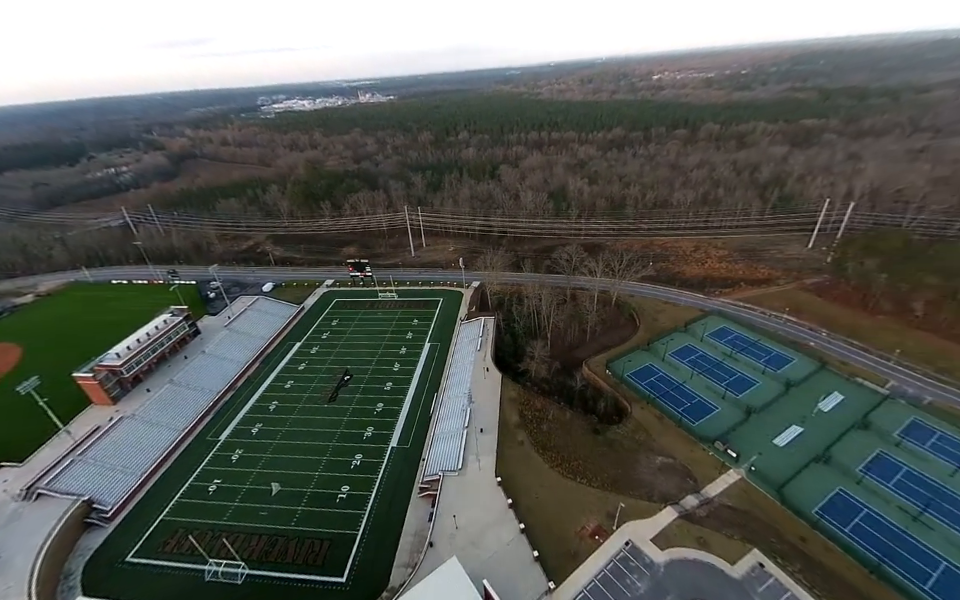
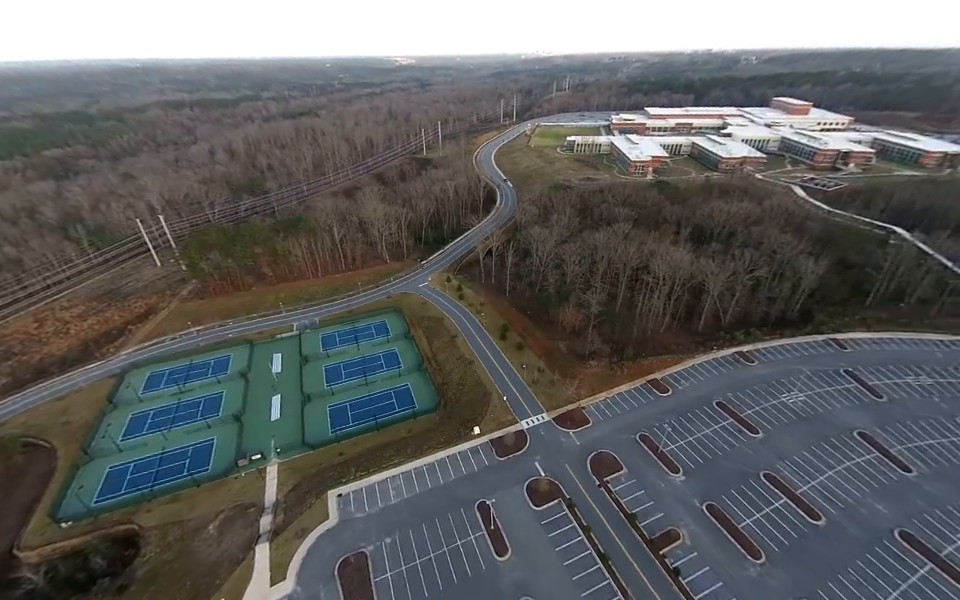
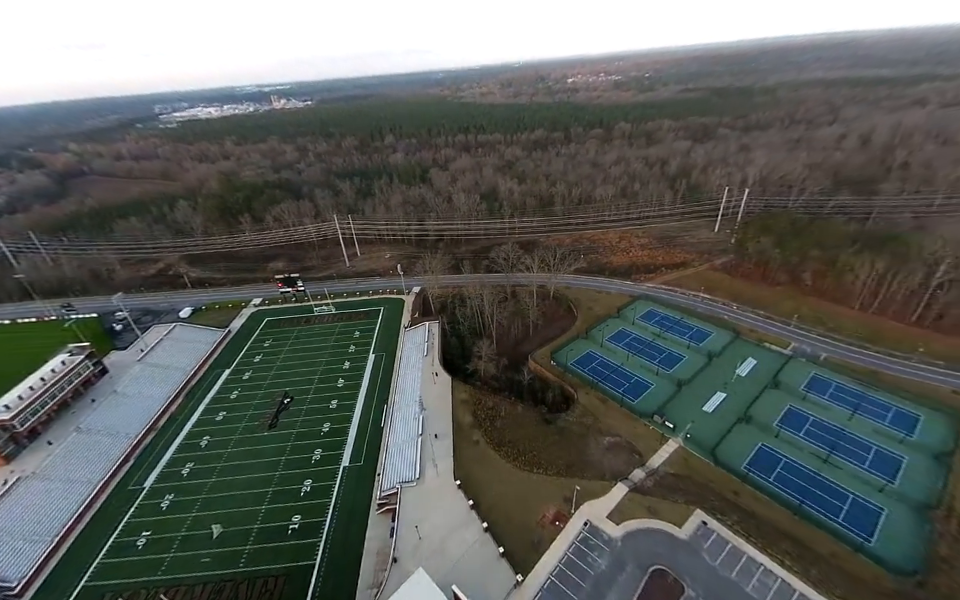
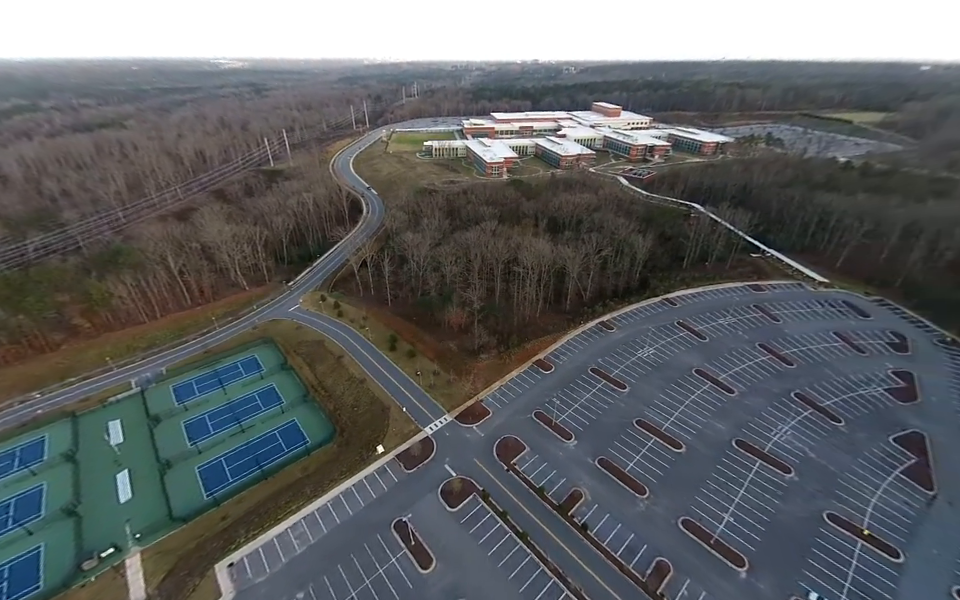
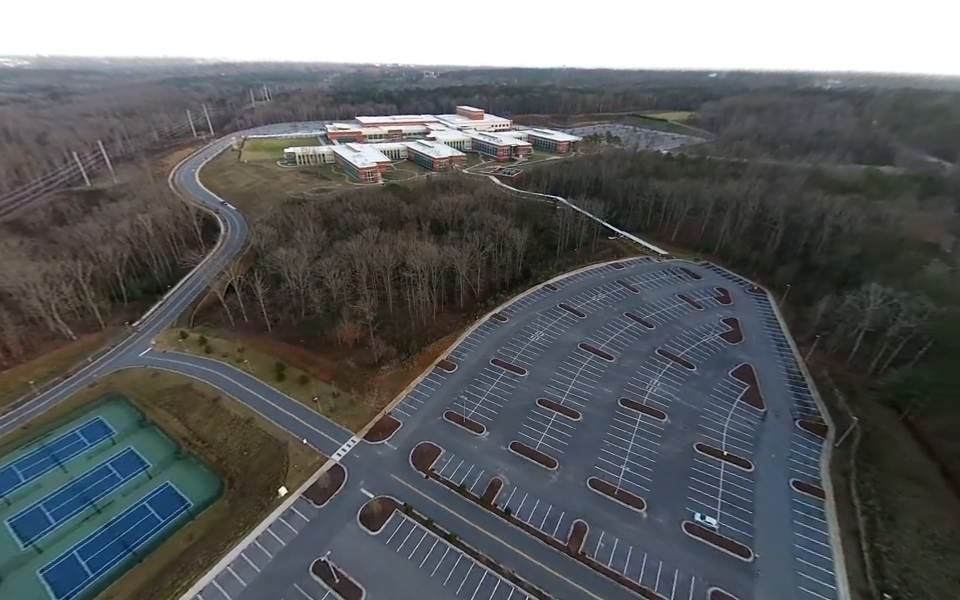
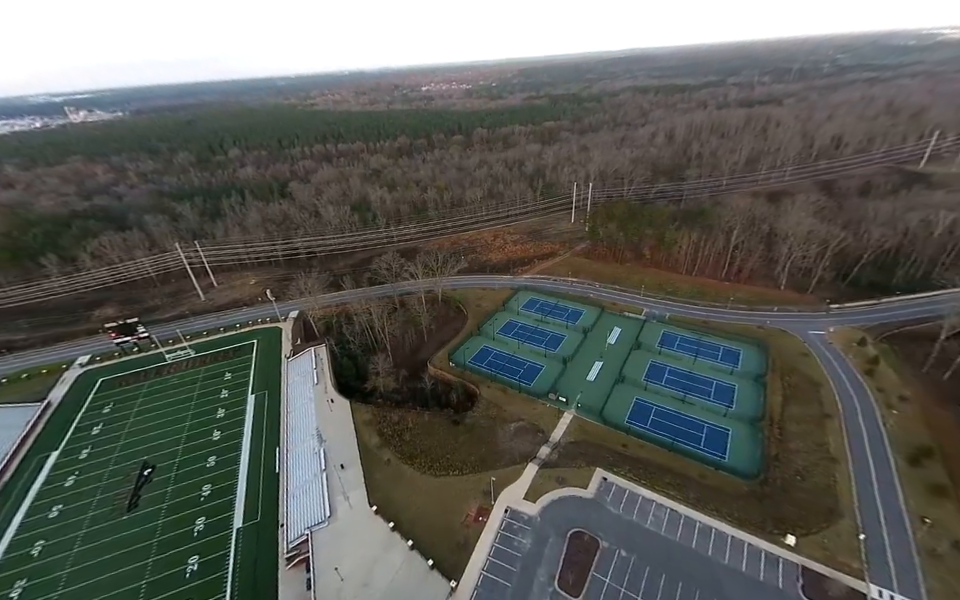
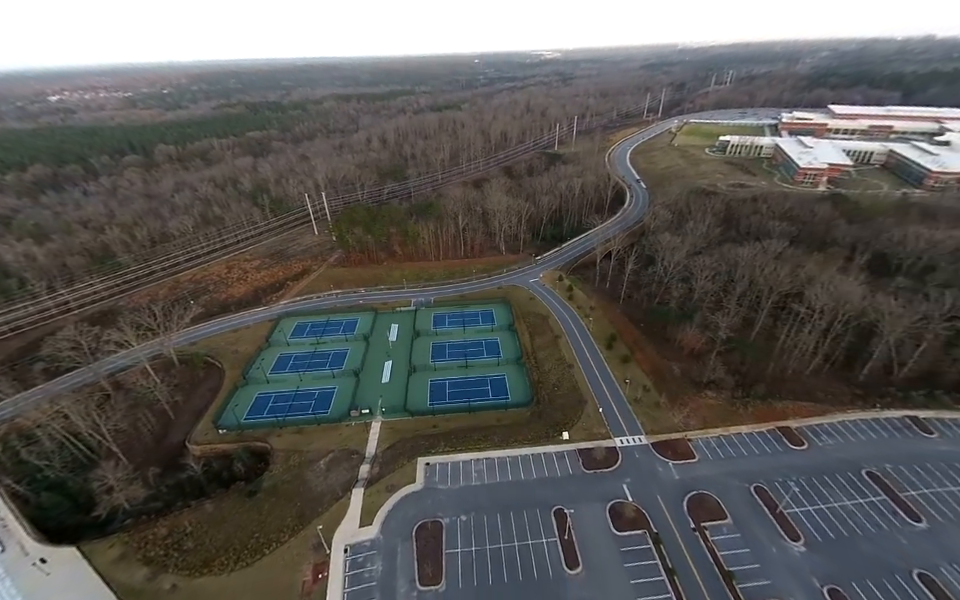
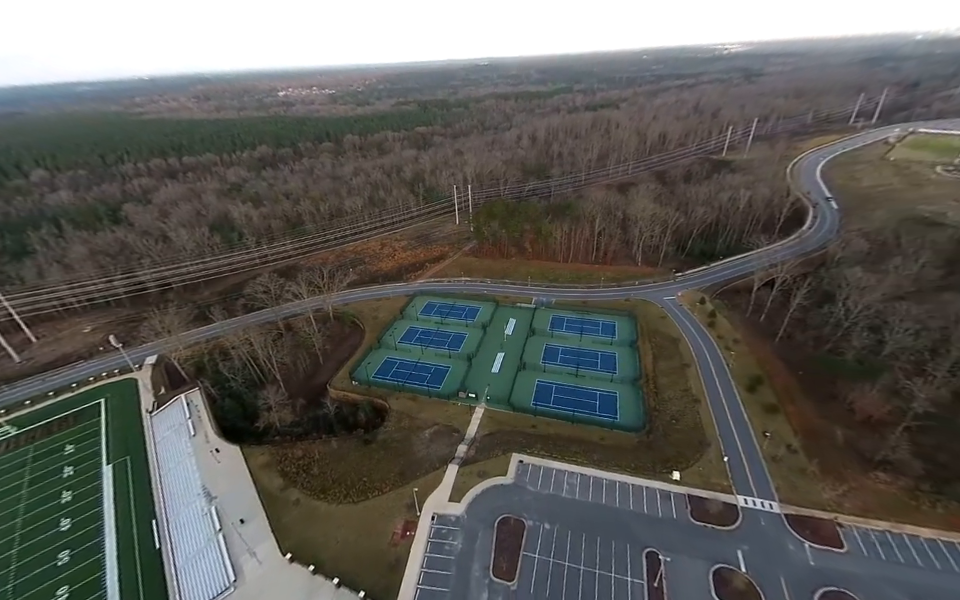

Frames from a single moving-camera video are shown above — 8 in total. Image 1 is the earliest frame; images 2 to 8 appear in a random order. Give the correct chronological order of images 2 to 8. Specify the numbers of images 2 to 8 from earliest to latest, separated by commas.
3, 6, 8, 7, 2, 4, 5
